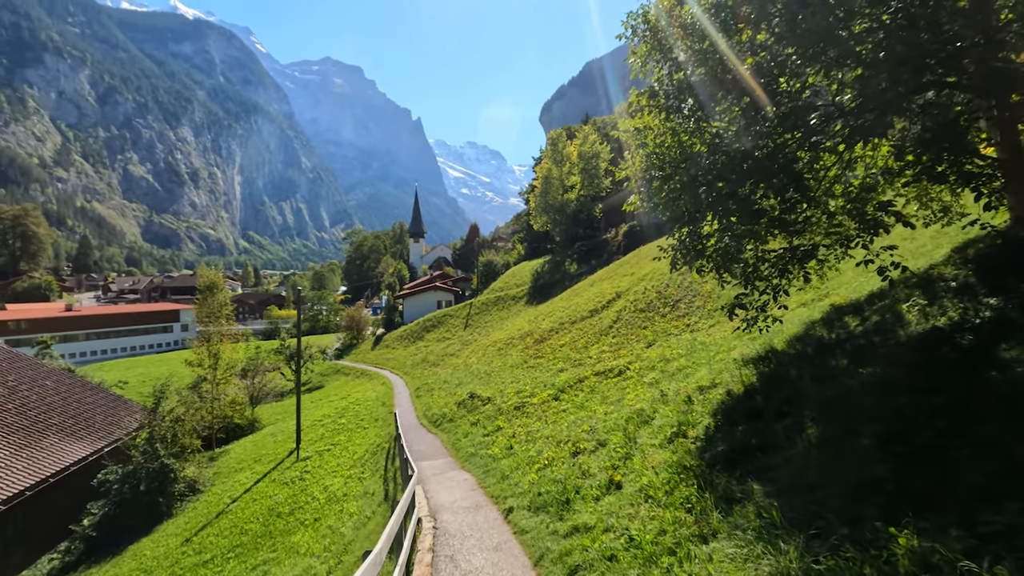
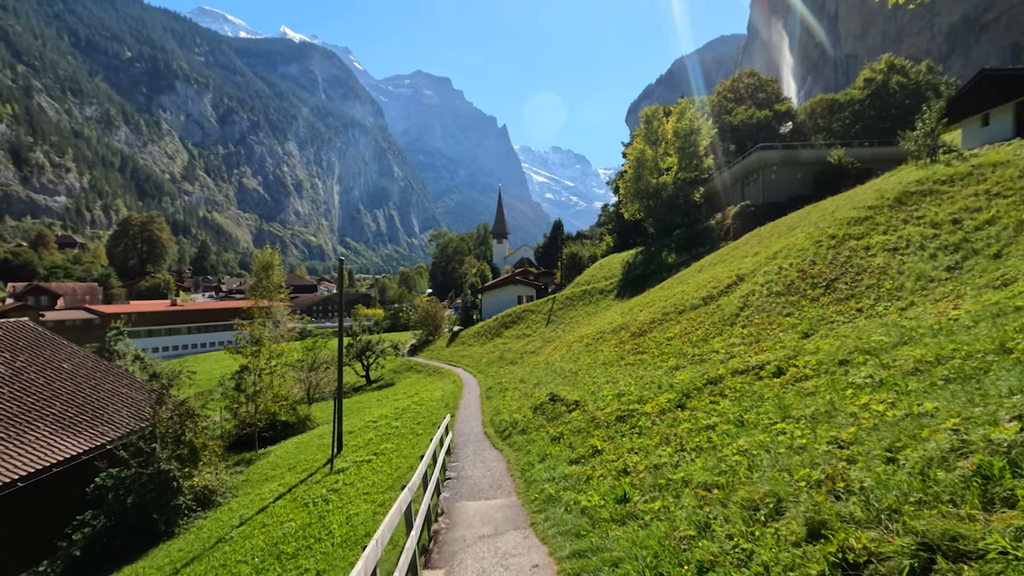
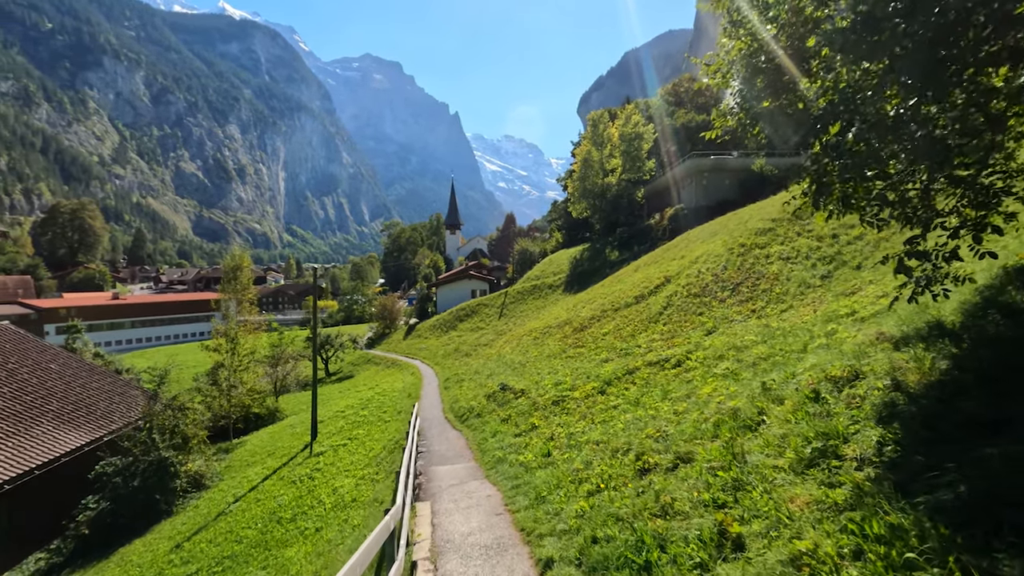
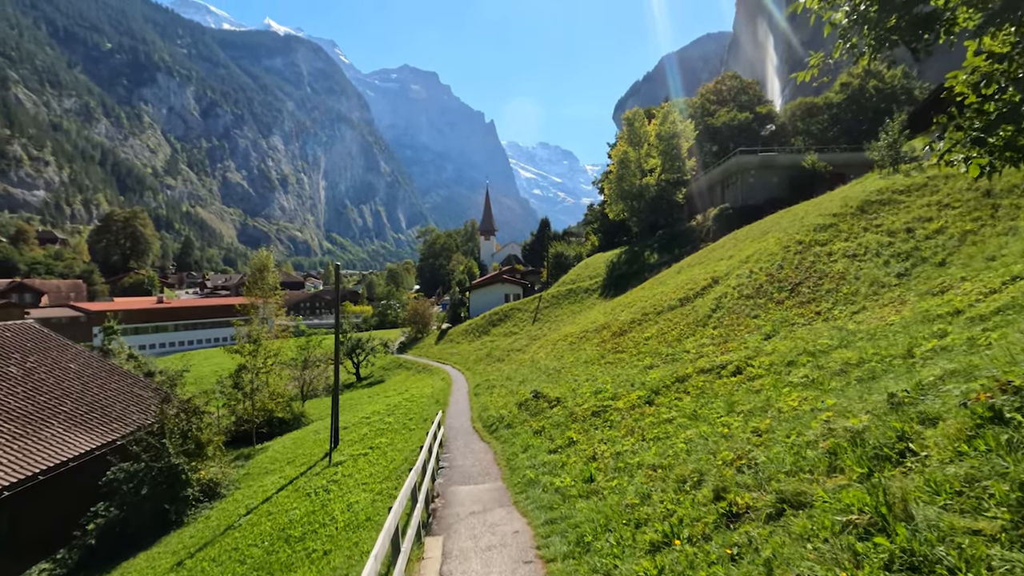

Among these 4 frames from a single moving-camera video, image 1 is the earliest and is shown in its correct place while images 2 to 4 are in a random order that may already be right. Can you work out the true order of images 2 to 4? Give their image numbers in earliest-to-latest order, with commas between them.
3, 4, 2
